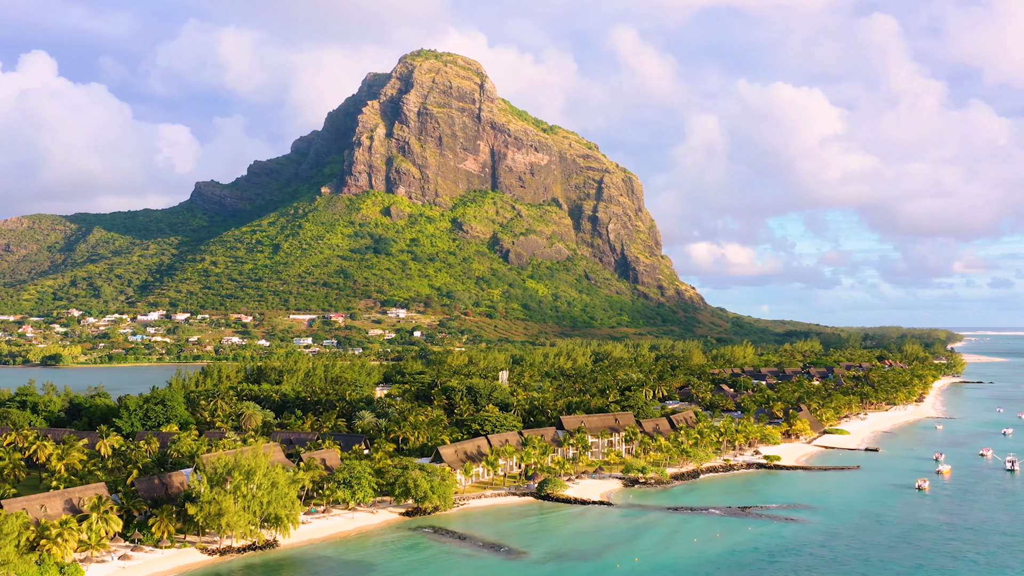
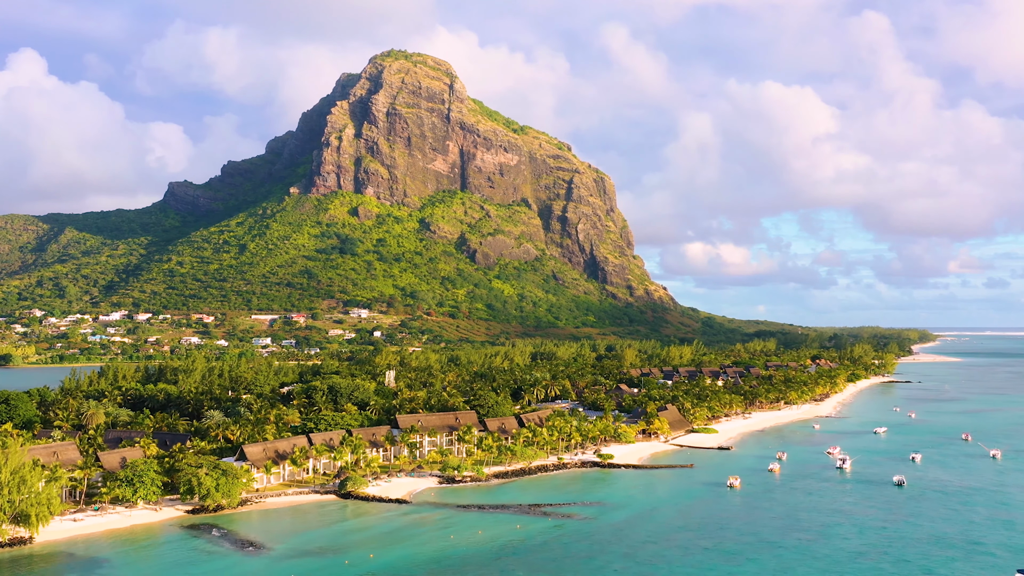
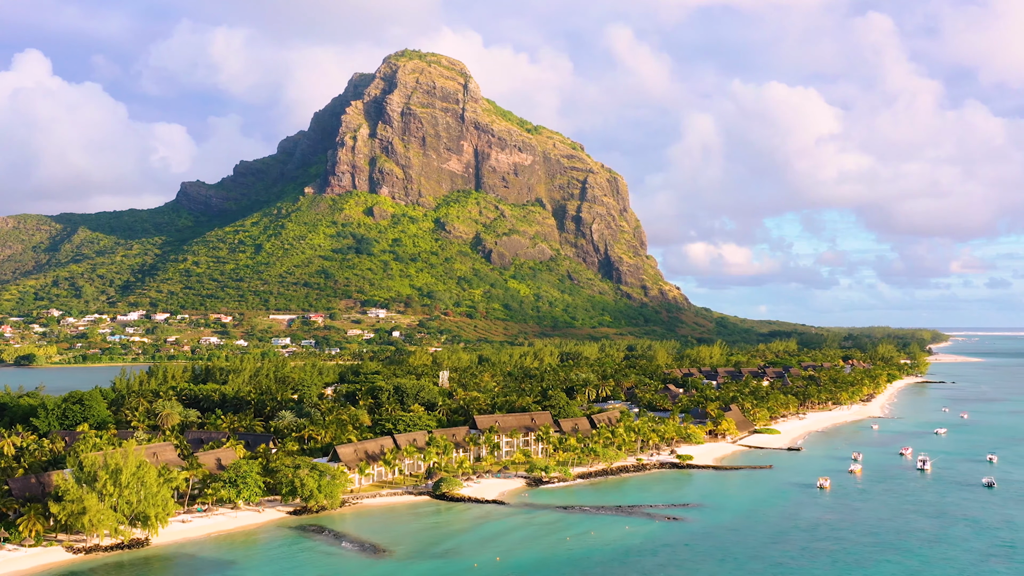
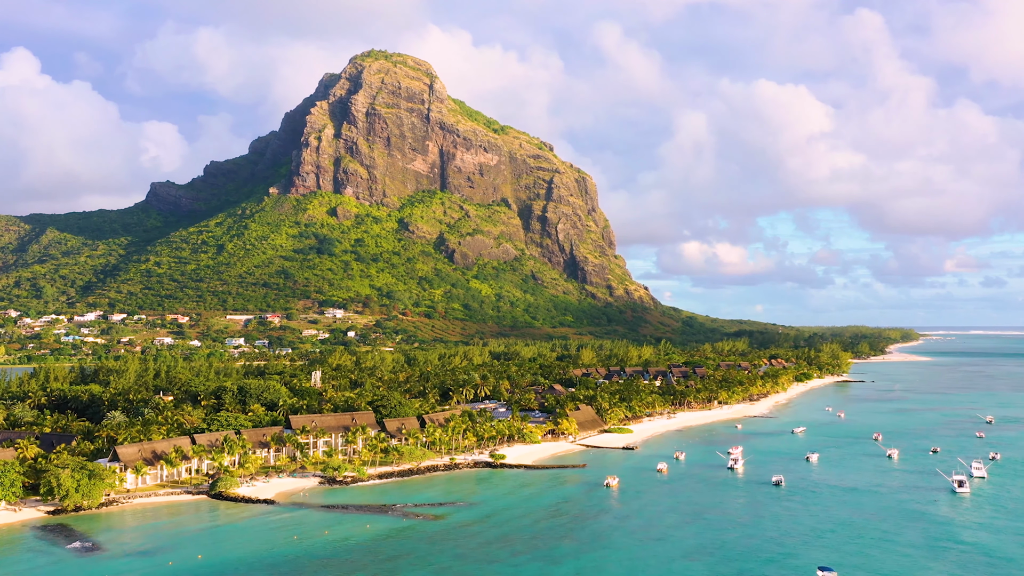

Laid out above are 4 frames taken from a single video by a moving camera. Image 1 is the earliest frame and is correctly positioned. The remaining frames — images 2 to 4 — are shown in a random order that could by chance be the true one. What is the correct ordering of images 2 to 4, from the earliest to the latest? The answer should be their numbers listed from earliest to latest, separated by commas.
3, 2, 4
